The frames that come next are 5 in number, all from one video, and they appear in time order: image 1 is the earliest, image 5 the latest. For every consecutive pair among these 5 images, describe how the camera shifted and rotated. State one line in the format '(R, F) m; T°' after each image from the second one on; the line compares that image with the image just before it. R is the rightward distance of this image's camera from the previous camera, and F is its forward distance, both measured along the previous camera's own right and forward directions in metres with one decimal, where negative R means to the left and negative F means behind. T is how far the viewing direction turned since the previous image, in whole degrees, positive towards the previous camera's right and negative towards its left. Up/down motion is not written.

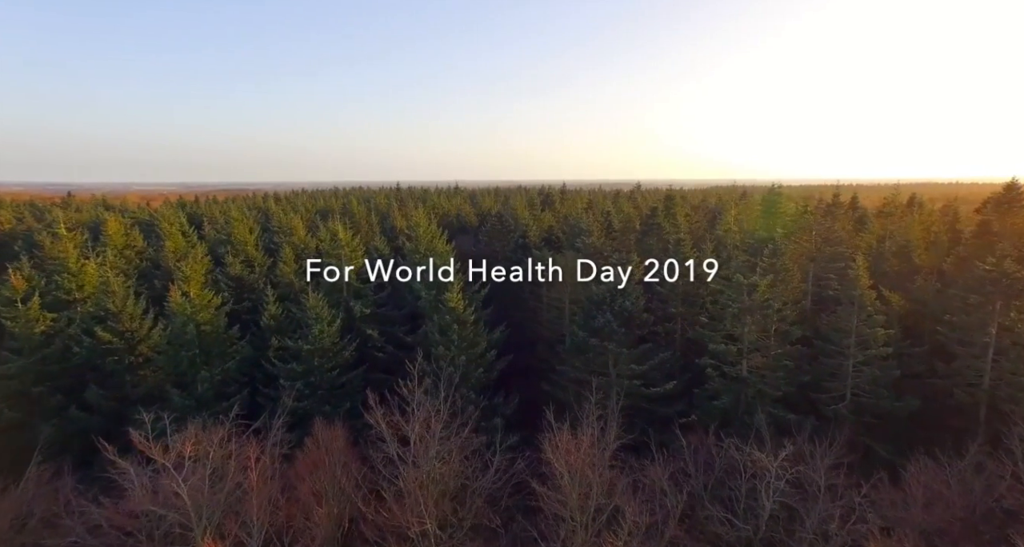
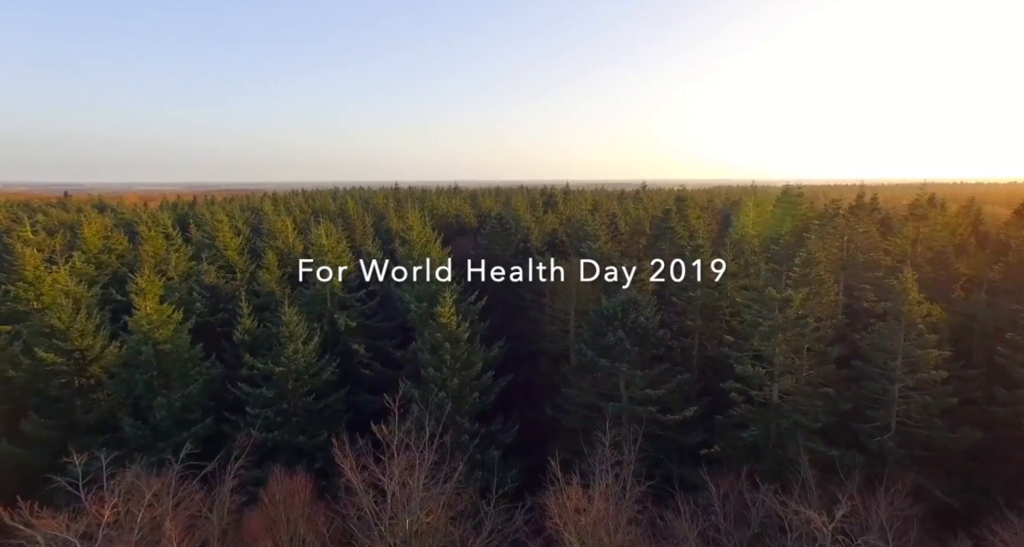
(+0.1, +3.0) m; 0°
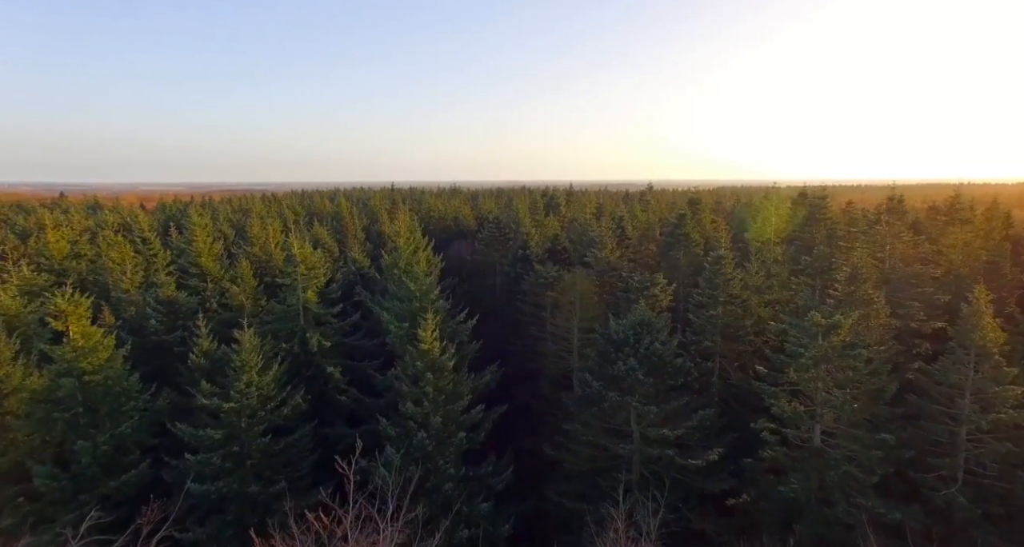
(+0.4, +3.5) m; 0°
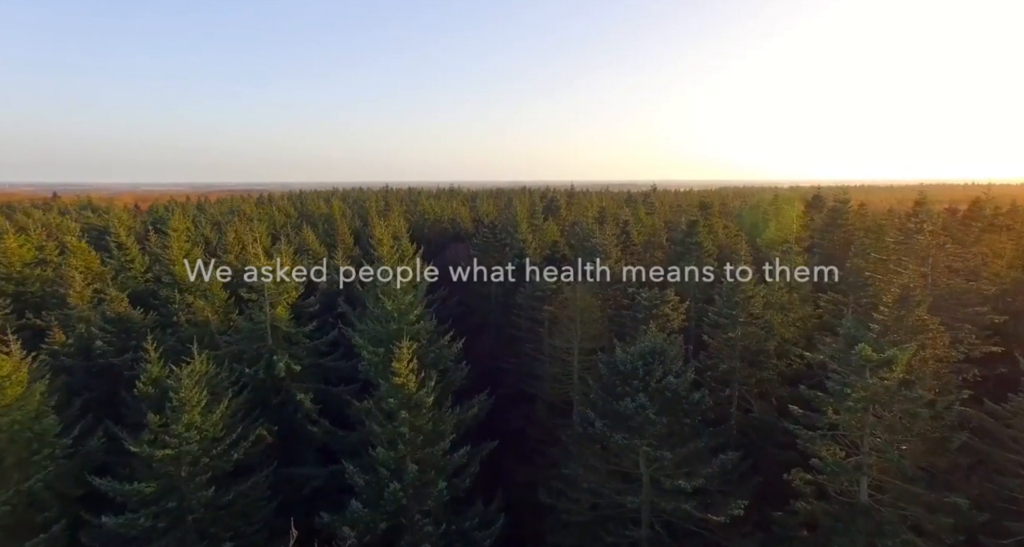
(+0.4, +3.0) m; 0°
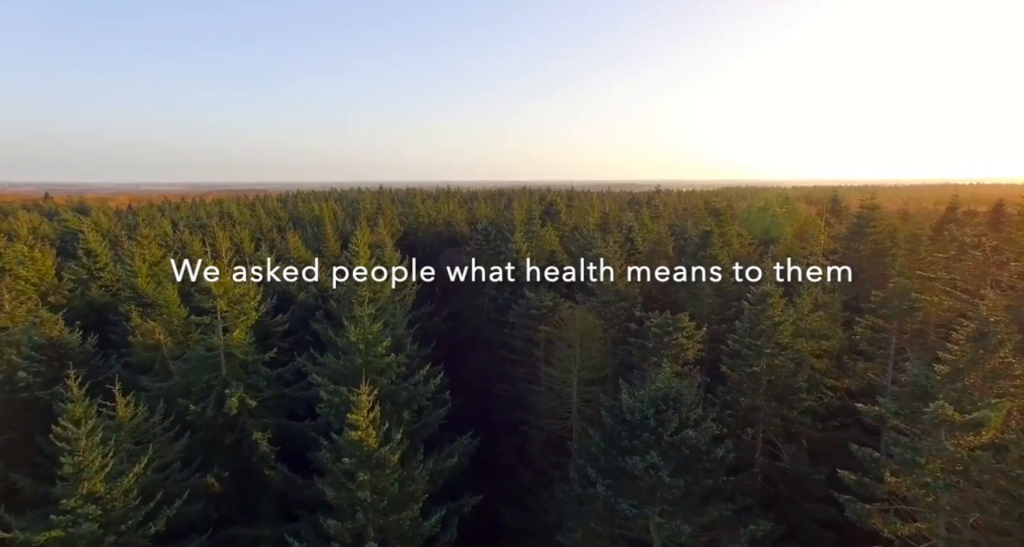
(+0.5, +3.2) m; 0°
